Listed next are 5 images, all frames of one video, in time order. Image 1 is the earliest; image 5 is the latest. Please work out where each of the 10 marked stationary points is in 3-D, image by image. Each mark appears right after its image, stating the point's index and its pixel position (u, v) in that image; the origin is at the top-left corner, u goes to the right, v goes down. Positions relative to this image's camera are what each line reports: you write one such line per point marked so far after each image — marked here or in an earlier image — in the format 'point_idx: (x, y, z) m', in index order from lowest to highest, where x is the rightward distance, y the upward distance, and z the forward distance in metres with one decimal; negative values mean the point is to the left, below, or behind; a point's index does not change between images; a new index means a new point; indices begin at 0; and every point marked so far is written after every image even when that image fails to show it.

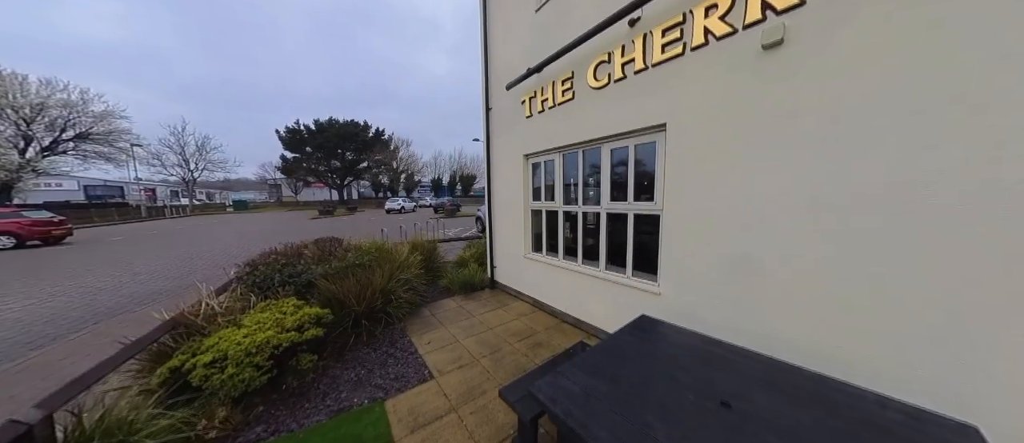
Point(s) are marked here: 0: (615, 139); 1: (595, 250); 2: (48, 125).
0: (+1.1, +0.8, +2.8) m
1: (+1.0, -0.3, +3.3) m
2: (-27.9, +5.7, +16.6) m
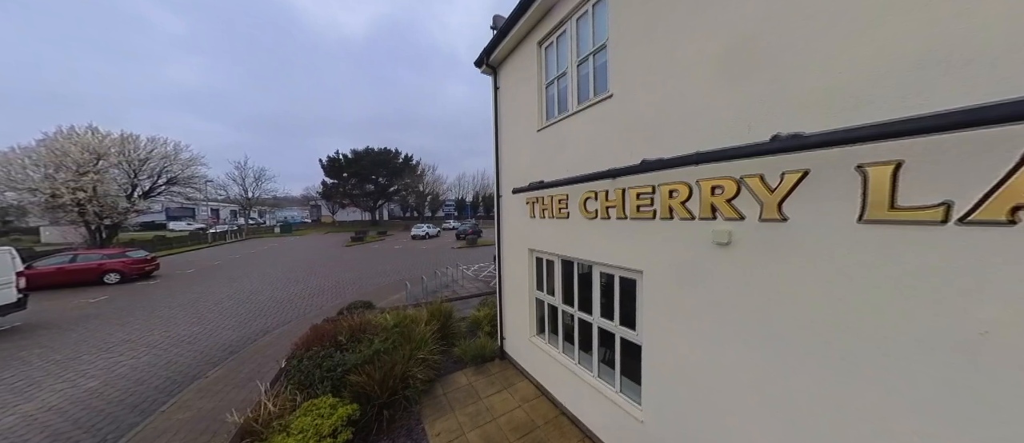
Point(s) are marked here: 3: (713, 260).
0: (+1.1, -0.5, +3.2) m
1: (+1.0, -1.7, +3.6) m
2: (-26.3, +3.7, +20.0) m
3: (+1.6, -0.3, +2.1) m
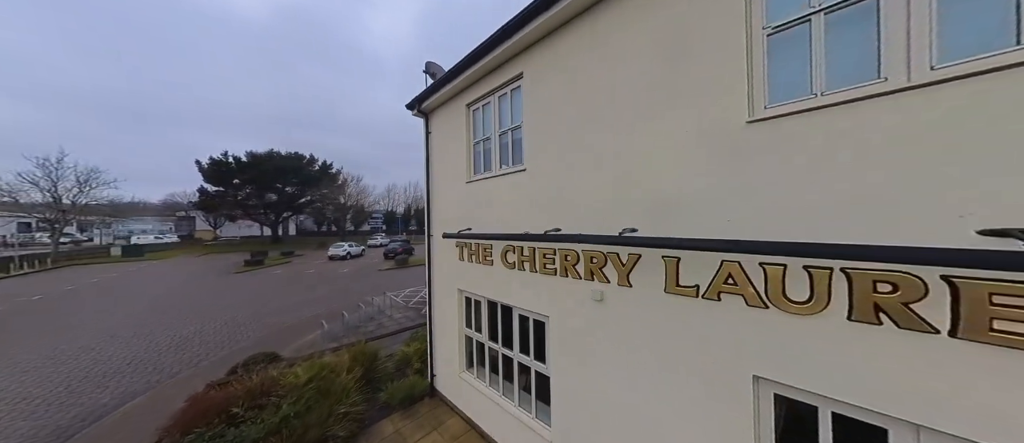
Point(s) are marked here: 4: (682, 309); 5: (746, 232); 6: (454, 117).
0: (+0.1, -1.2, +3.8) m
1: (0.0, -2.4, +4.1) m
2: (-30.5, +2.3, +13.8) m
3: (+0.9, -0.9, +2.9) m
4: (+1.4, -0.7, +2.2) m
5: (+1.7, -0.1, +2.0) m
6: (-1.1, +2.0, +5.2) m
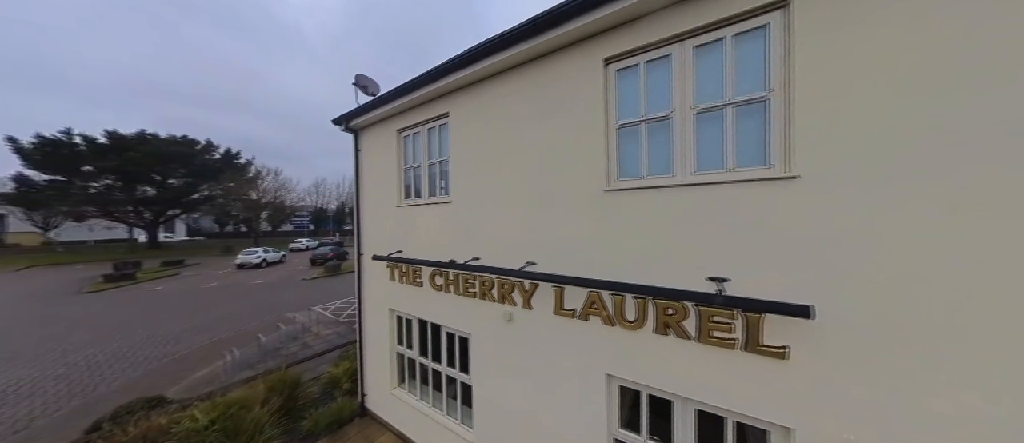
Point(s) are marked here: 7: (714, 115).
0: (-1.0, -1.6, +4.2) m
1: (-1.2, -2.8, +4.4) m
2: (-33.0, +1.8, +8.0) m
3: (-0.1, -1.3, +3.5) m
4: (+0.6, -1.1, +2.9) m
5: (+0.9, -0.5, +2.7) m
6: (-2.5, +1.6, +5.3) m
7: (+1.7, +0.9, +2.3) m
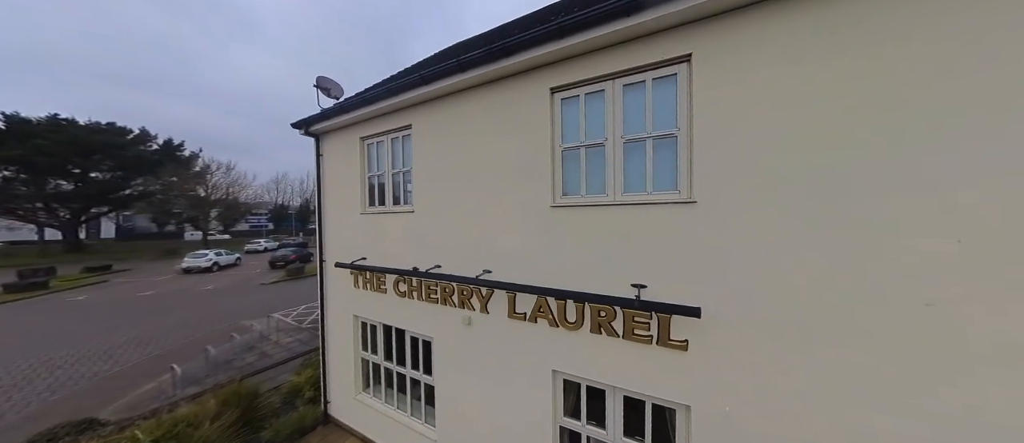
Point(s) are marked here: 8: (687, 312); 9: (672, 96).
0: (-1.6, -1.7, +4.3) m
1: (-1.8, -2.9, +4.6) m
2: (-33.8, +1.6, +5.2) m
3: (-0.6, -1.5, +3.7) m
4: (+0.1, -1.3, +3.2) m
5: (+0.4, -0.6, +3.0) m
6: (-3.2, +1.4, +5.3) m
7: (+1.2, +0.7, +2.6) m
8: (+1.4, -0.7, +2.2) m
9: (+1.4, +1.1, +2.5) m
